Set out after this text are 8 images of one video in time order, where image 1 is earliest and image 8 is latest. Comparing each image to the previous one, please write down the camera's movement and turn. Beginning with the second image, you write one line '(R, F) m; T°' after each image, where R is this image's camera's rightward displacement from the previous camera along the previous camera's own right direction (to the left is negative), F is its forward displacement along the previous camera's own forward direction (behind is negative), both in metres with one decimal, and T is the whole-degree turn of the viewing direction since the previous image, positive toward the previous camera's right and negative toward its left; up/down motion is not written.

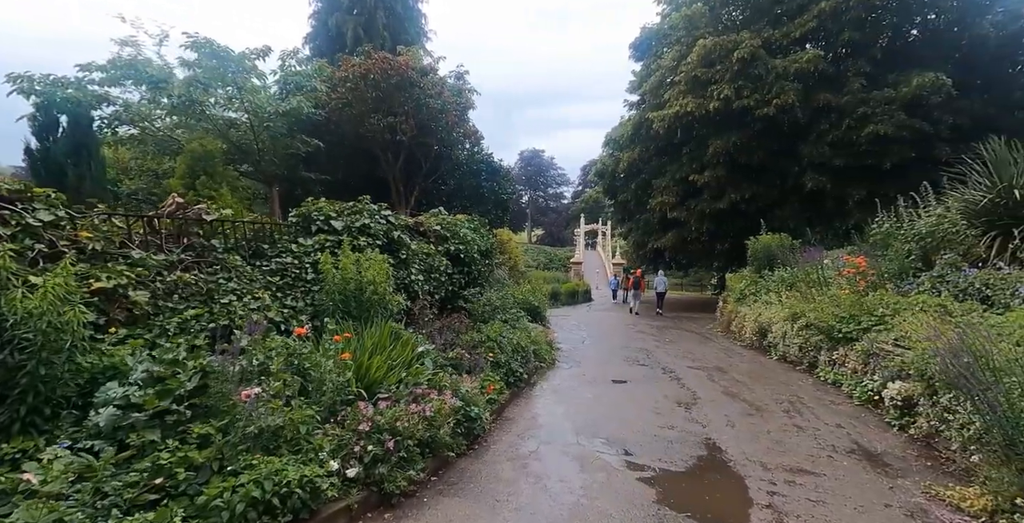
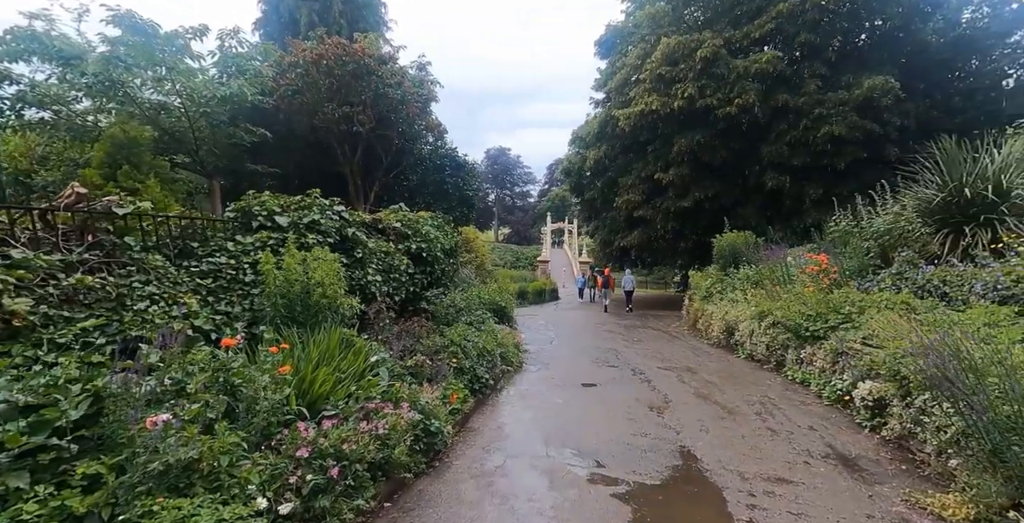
(0.0, +0.3) m; +4°
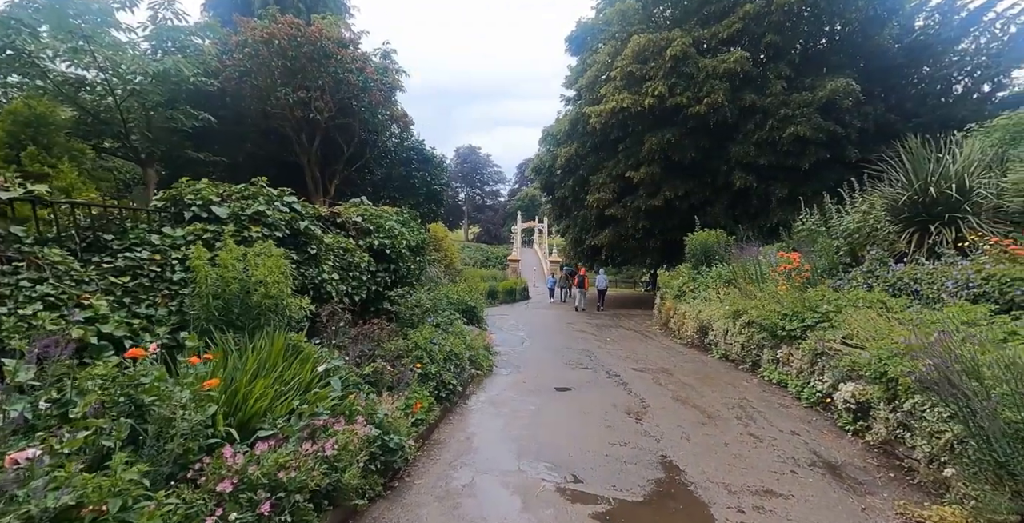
(0.0, +0.3) m; +3°
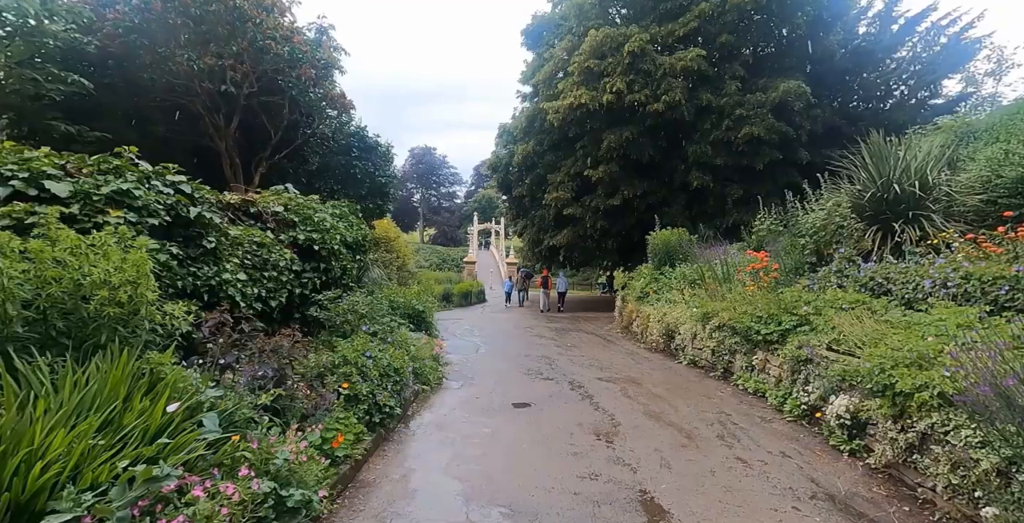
(+0.1, +0.7) m; +5°
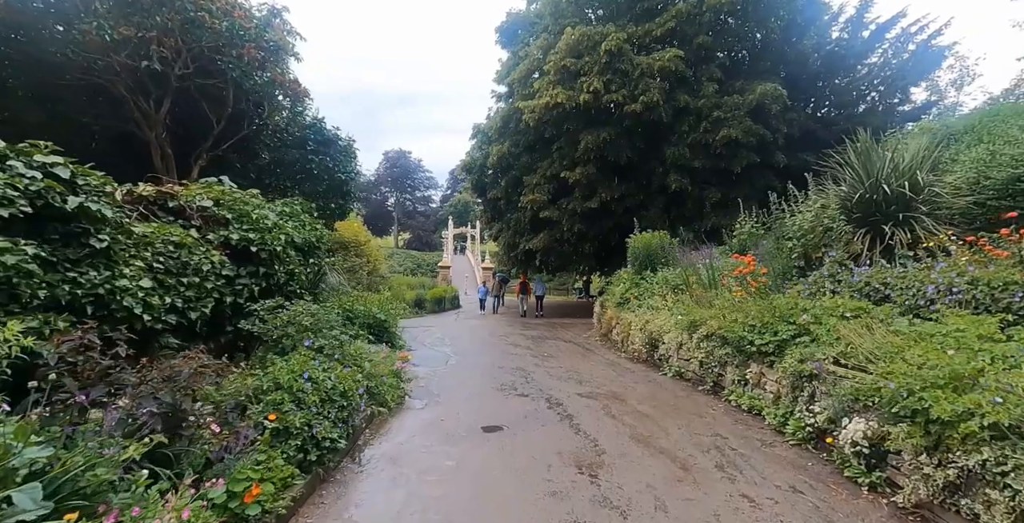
(+0.1, +0.6) m; +3°
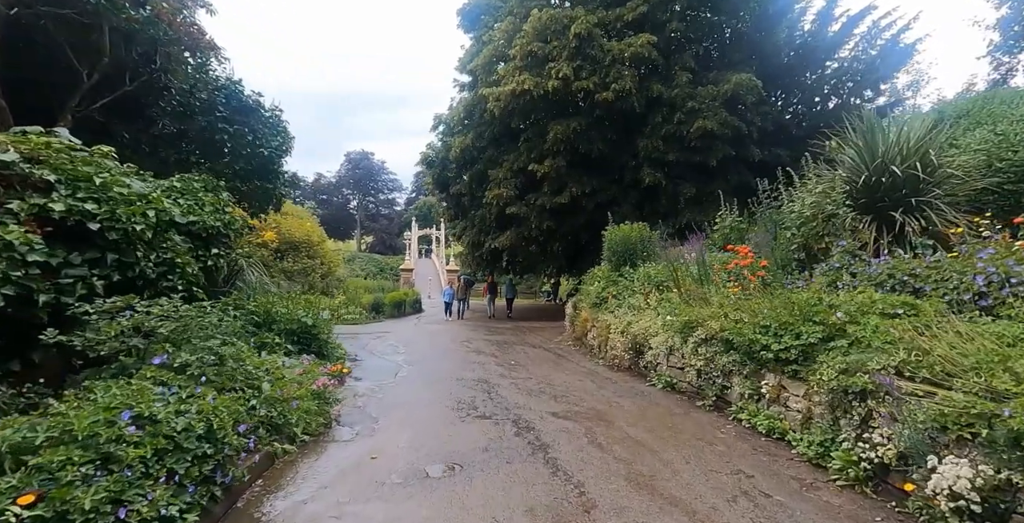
(+0.1, +1.2) m; +4°
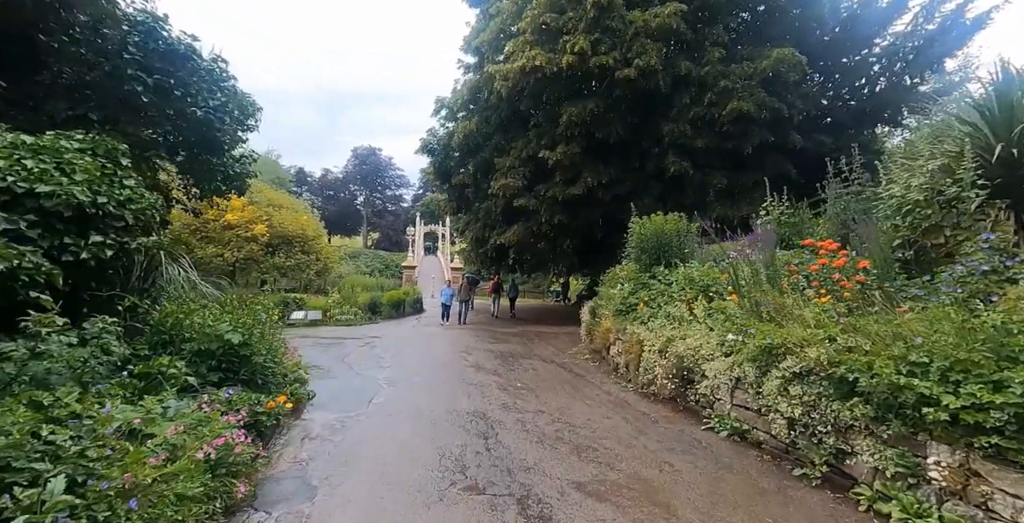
(0.0, +1.6) m; -1°
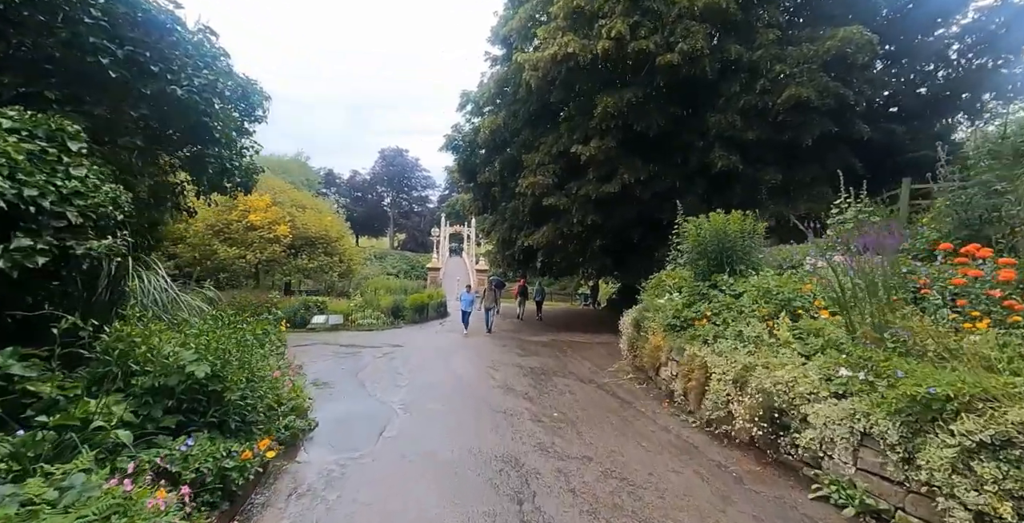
(-0.1, +1.0) m; -3°
